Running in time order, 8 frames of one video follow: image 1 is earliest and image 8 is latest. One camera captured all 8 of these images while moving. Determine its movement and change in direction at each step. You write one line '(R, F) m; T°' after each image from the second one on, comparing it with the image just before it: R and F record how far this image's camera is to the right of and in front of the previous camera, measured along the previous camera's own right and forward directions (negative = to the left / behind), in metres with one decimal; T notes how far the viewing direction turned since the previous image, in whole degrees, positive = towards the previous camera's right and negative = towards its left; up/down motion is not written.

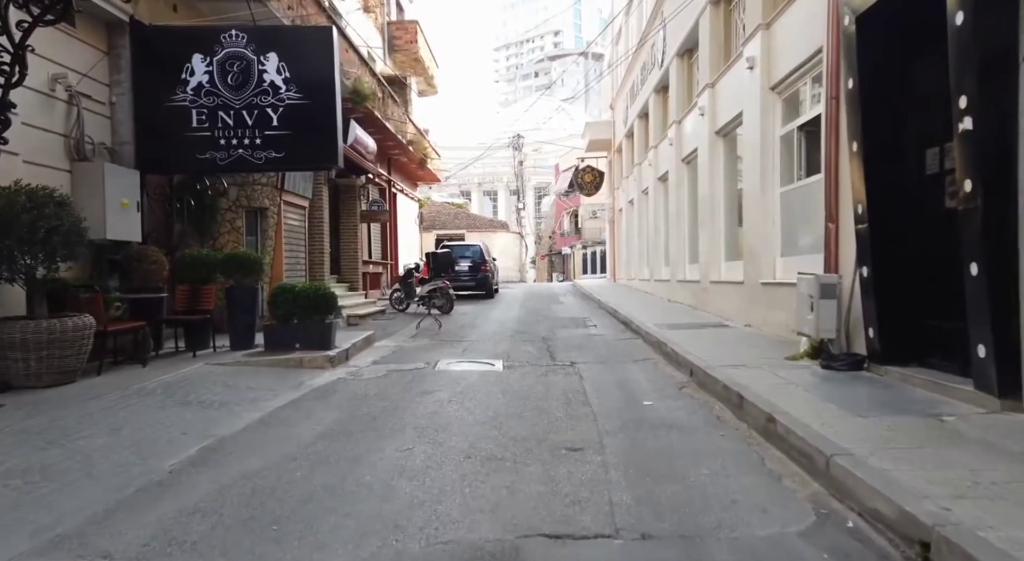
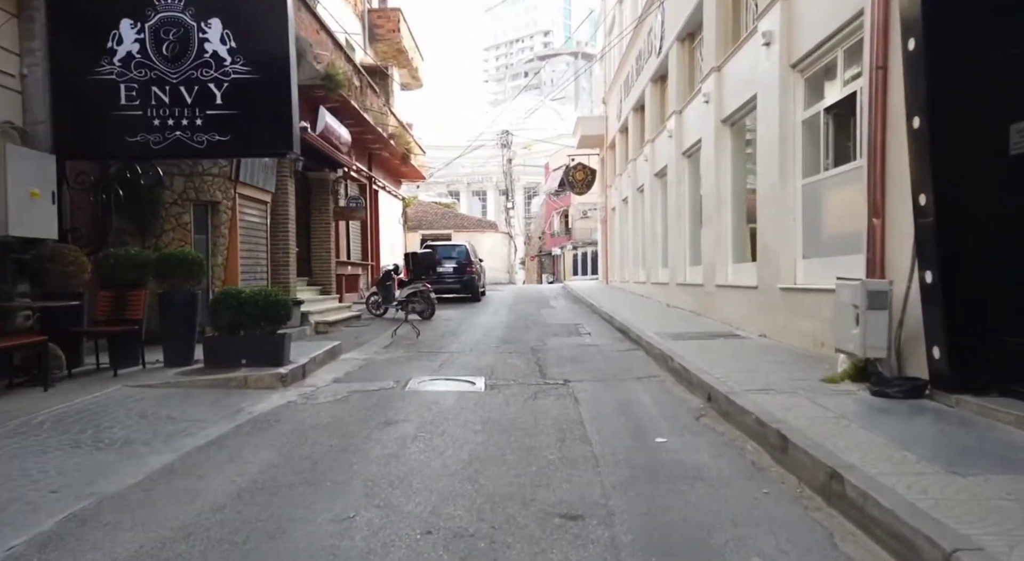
(+0.1, +1.5) m; +1°
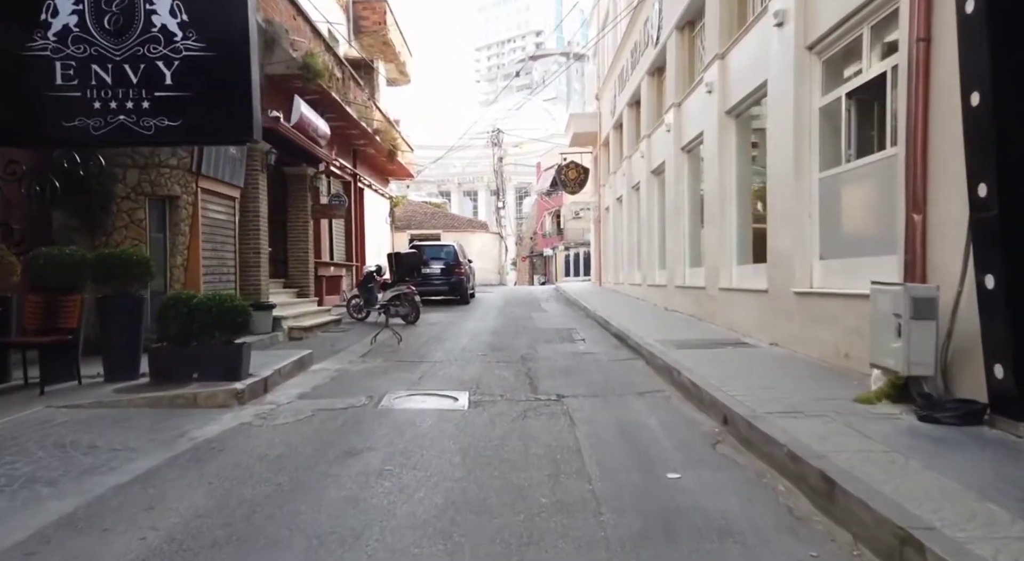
(0.0, +1.0) m; +1°
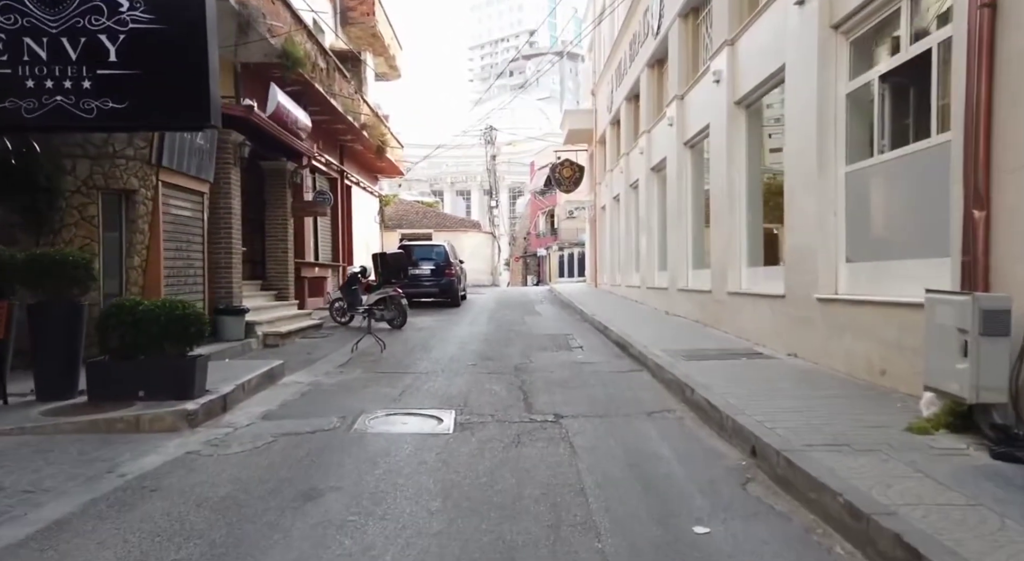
(0.0, +1.0) m; 0°
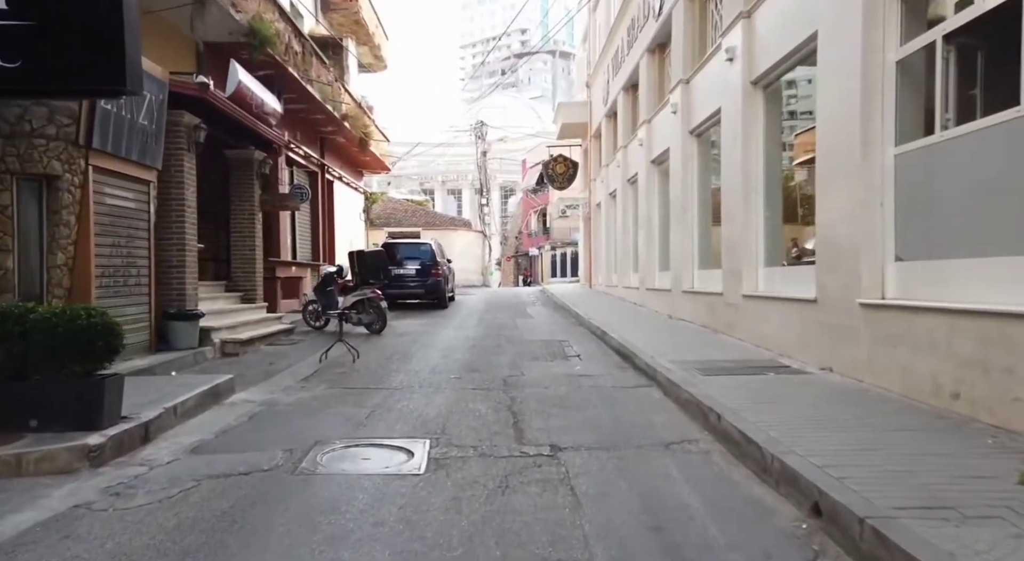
(0.0, +1.4) m; +1°
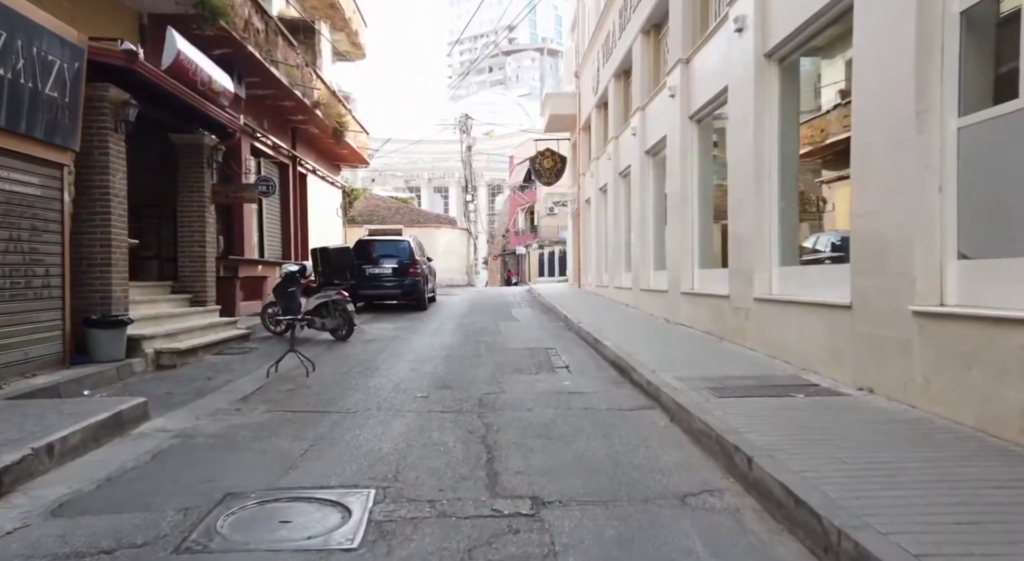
(+0.1, +1.4) m; +1°
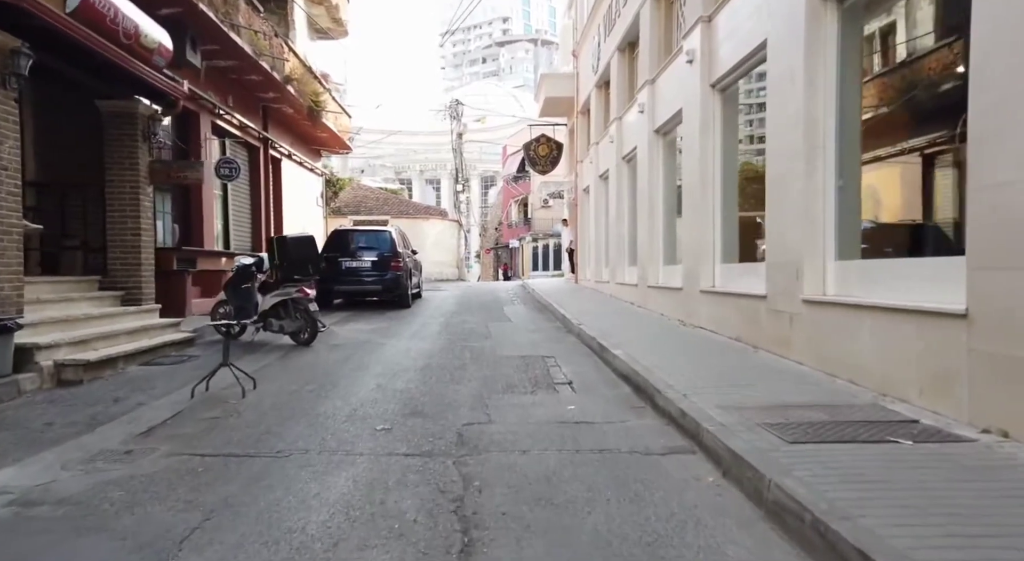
(0.0, +1.9) m; +1°
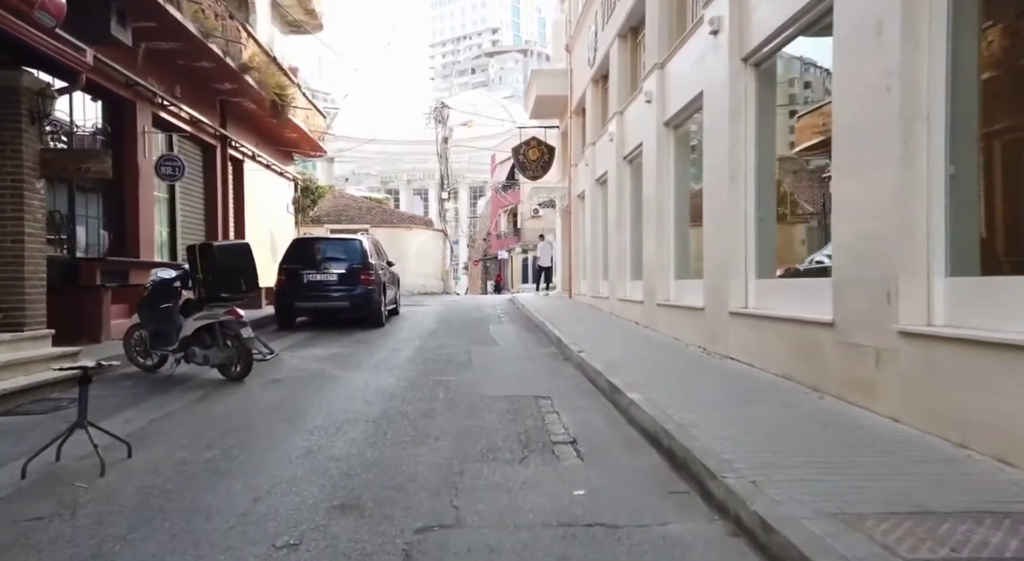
(+0.1, +2.2) m; +1°
